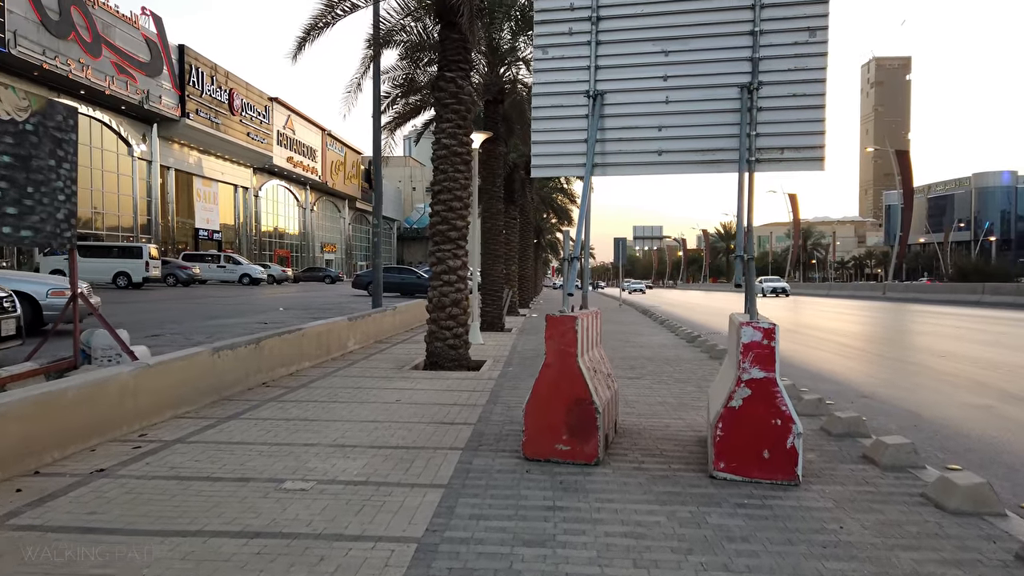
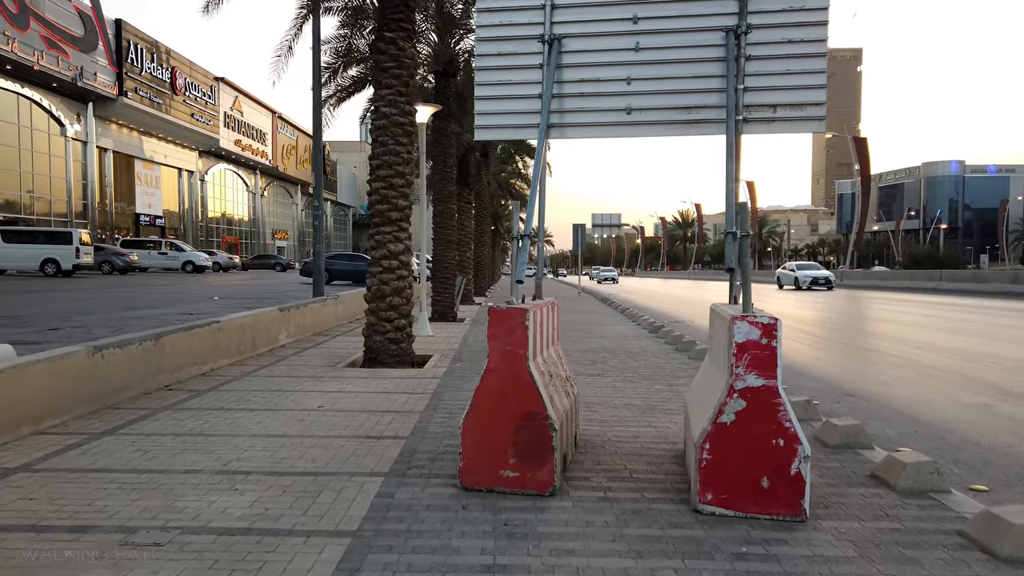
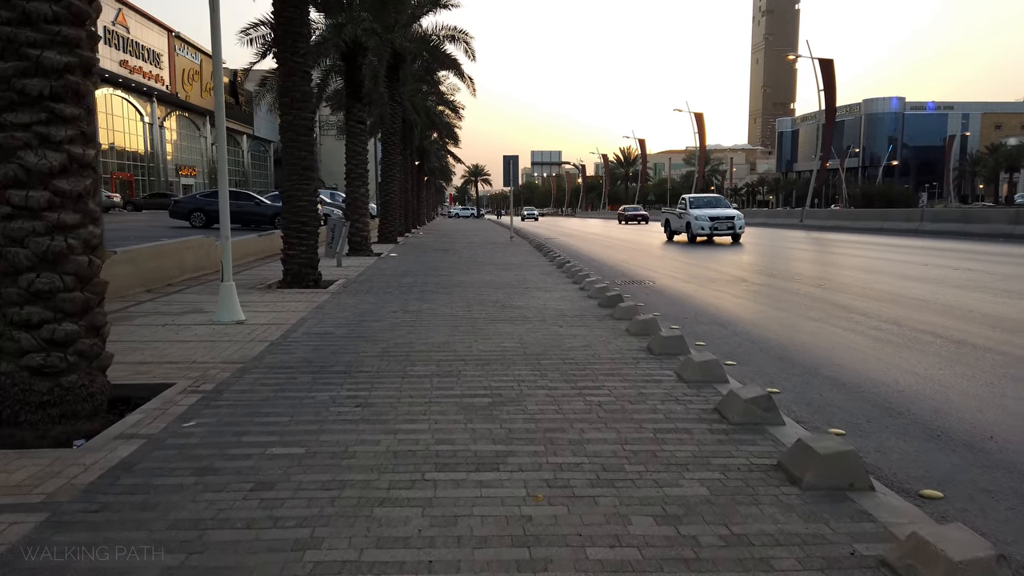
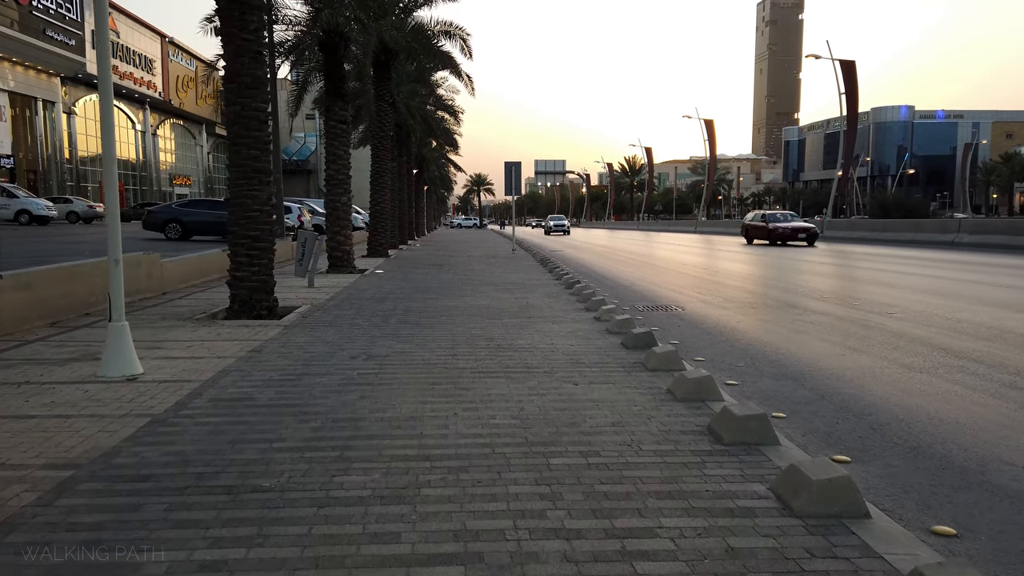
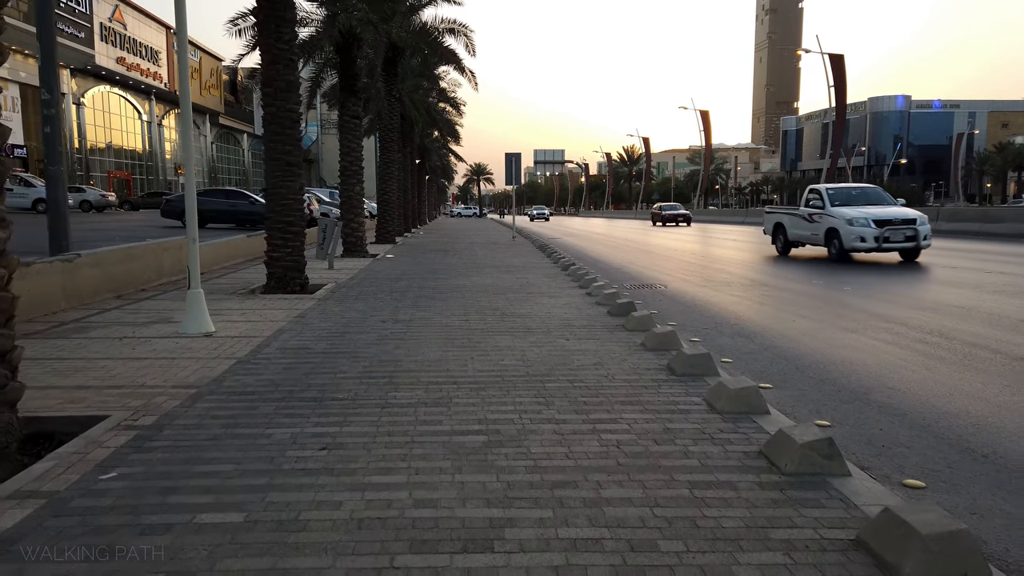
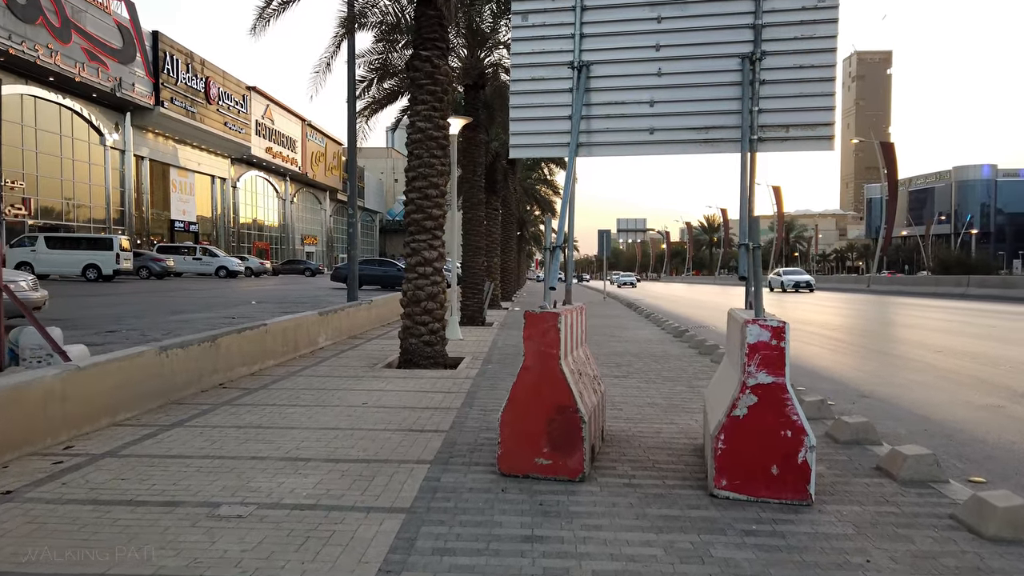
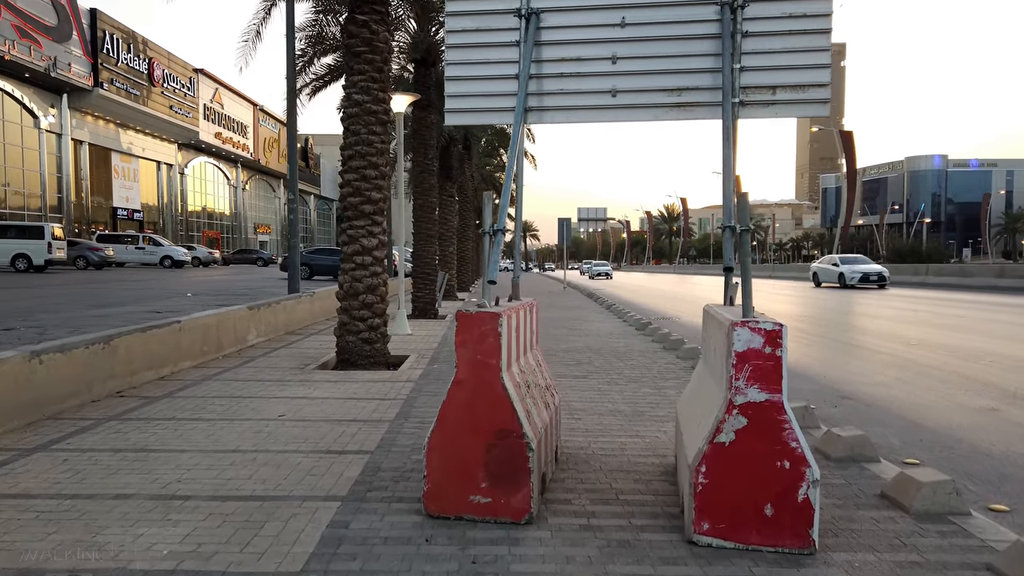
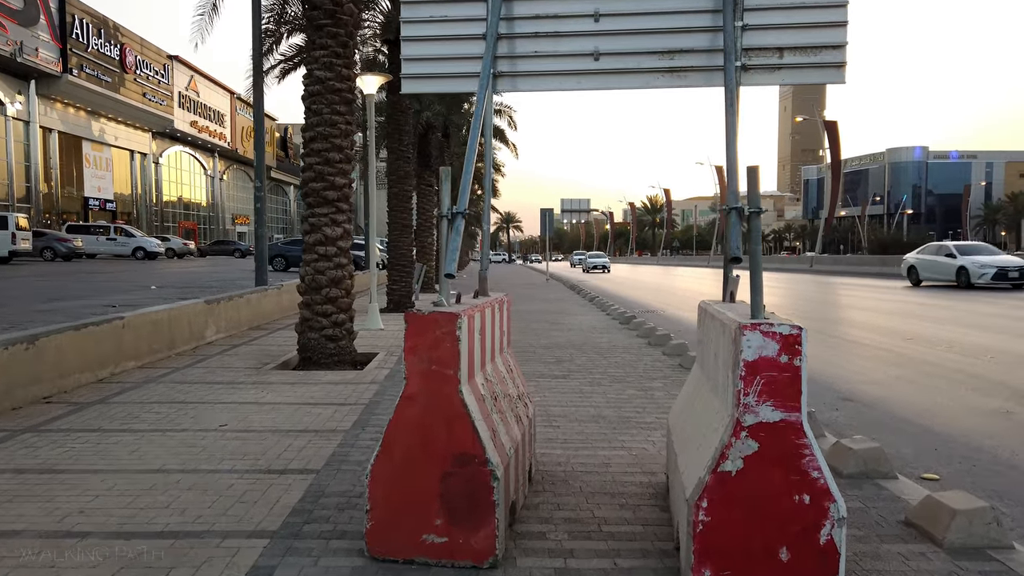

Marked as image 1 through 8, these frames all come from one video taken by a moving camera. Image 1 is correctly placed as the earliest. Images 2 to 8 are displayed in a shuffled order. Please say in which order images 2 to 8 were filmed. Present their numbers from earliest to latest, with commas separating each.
6, 2, 7, 8, 3, 5, 4
